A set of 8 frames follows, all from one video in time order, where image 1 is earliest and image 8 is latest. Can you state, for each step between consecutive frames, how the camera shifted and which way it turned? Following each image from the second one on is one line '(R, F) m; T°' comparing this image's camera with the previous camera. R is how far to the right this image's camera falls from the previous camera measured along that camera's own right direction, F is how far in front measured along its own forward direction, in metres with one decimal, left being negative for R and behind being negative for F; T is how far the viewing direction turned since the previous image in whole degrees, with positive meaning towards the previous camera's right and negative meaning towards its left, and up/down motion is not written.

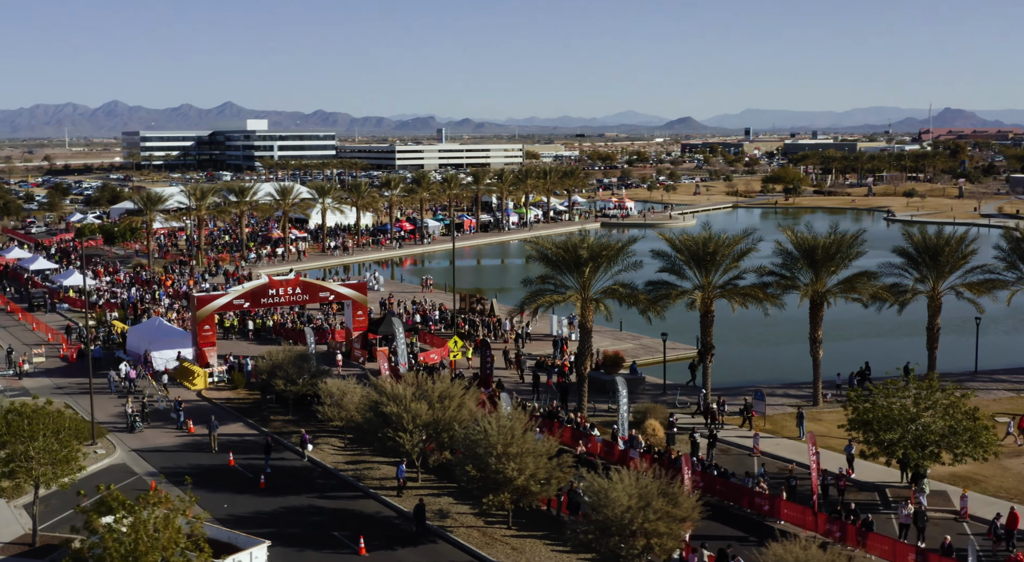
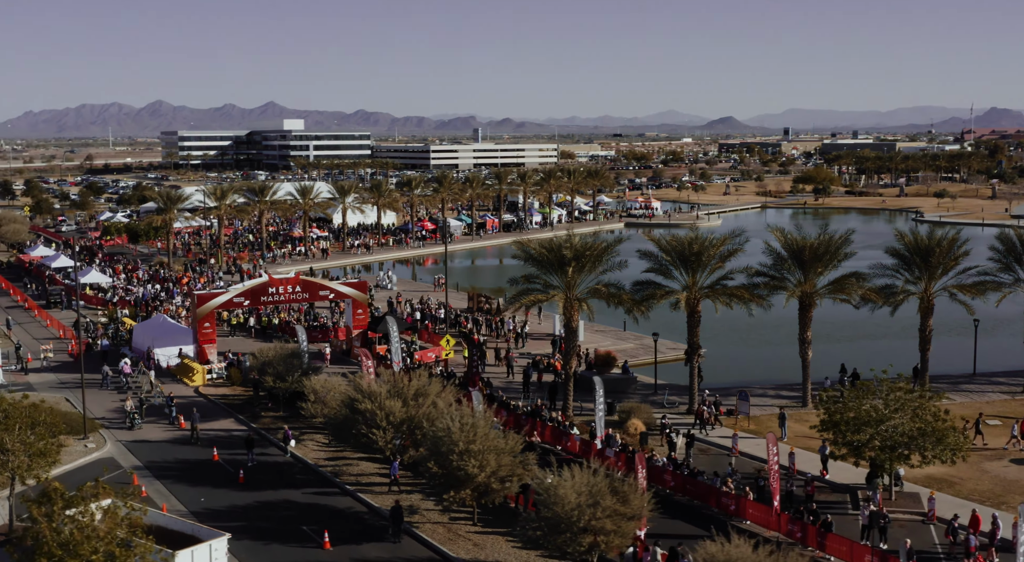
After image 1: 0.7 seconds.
(+1.6, -0.2) m; -2°
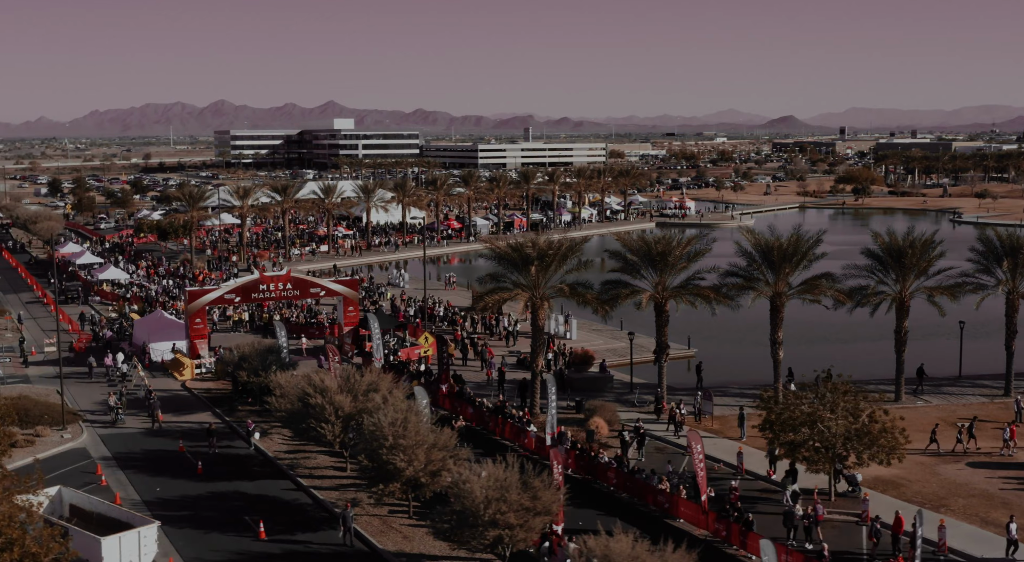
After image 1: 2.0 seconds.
(+2.7, -0.3) m; -3°
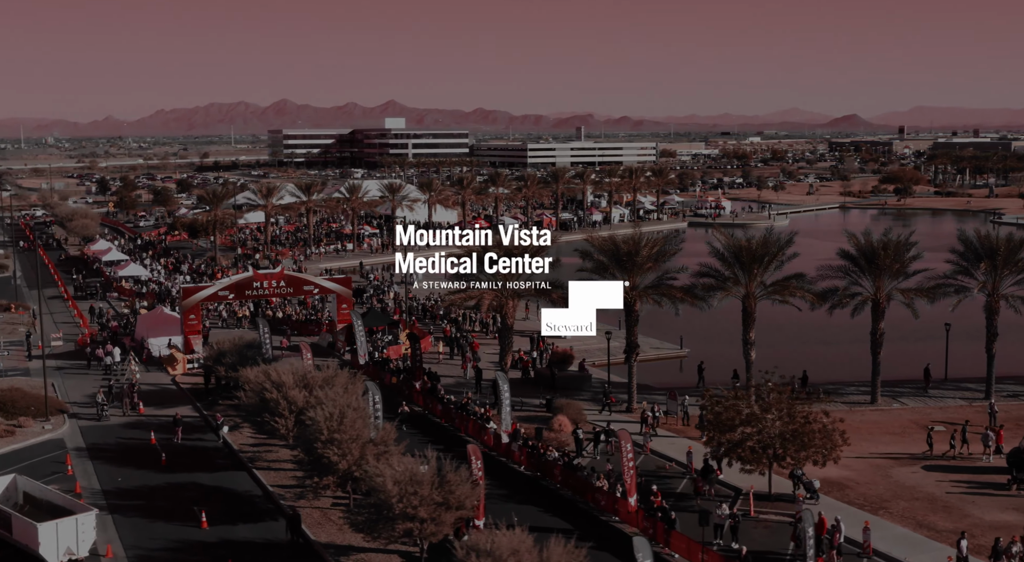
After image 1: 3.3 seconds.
(+2.7, -0.3) m; -3°
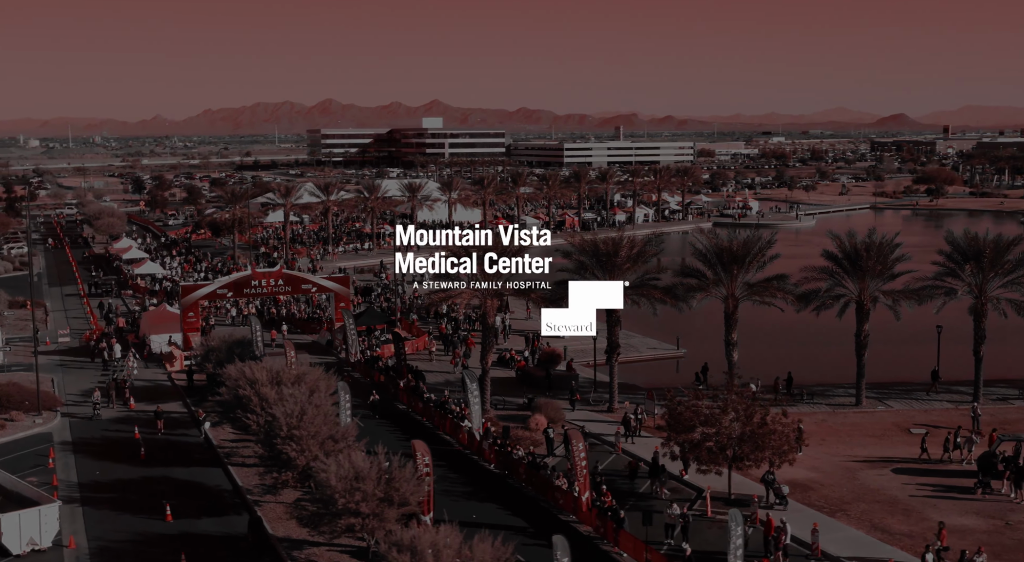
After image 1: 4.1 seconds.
(+1.9, -0.2) m; -2°
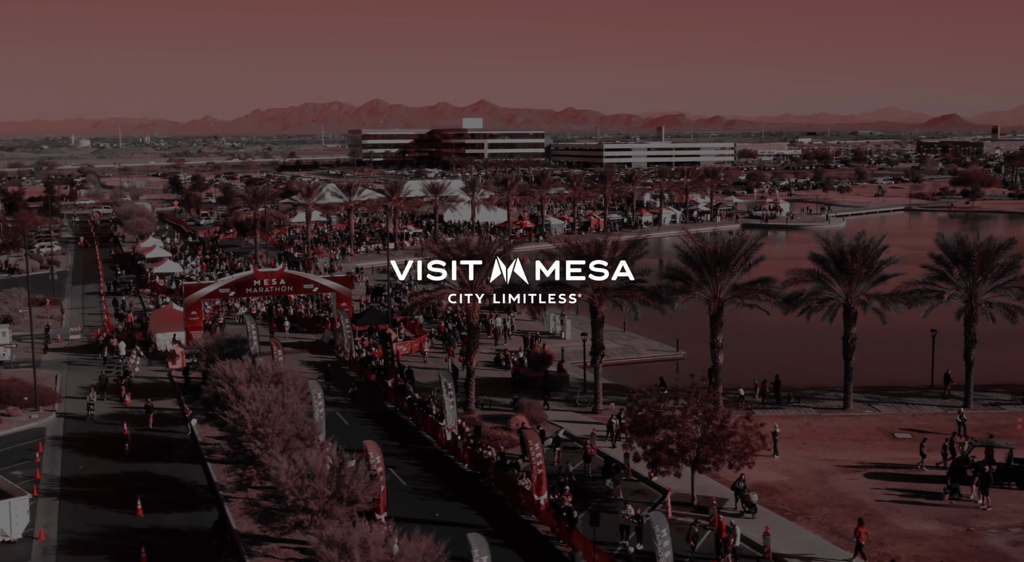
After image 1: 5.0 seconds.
(+1.9, -0.2) m; -2°
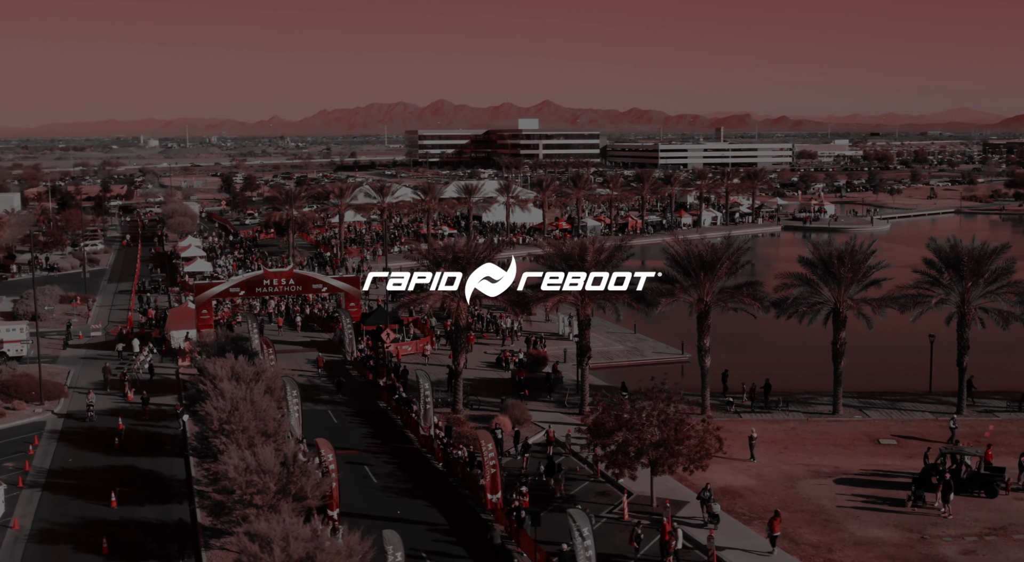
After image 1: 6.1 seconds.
(+2.4, -0.3) m; -3°
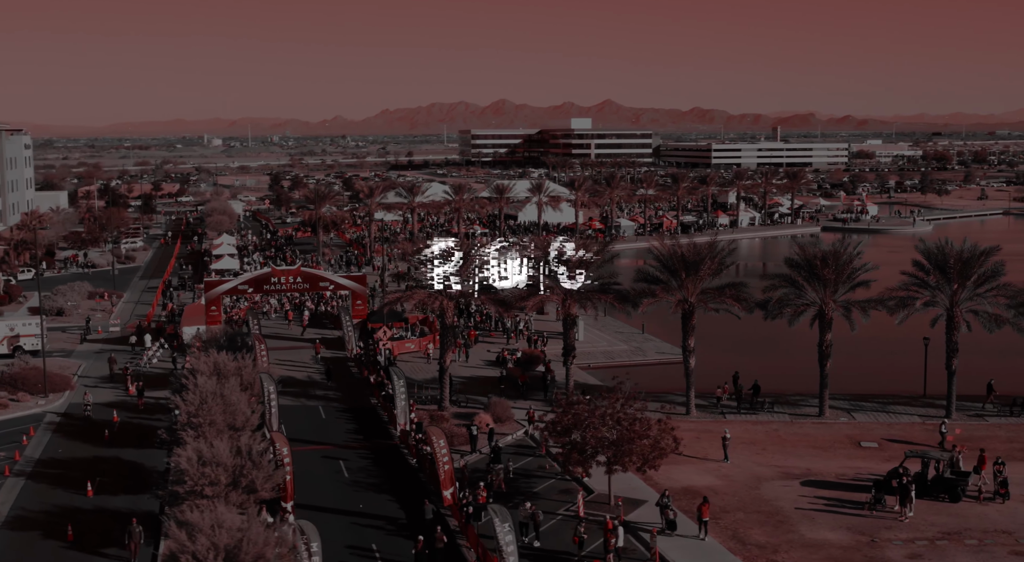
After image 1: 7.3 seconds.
(+2.3, -0.3) m; -3°
